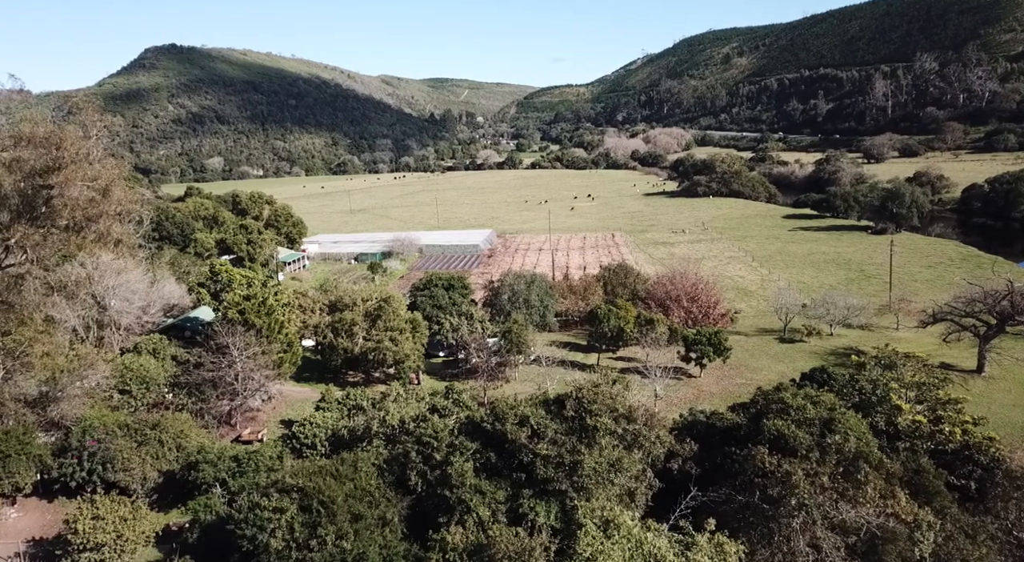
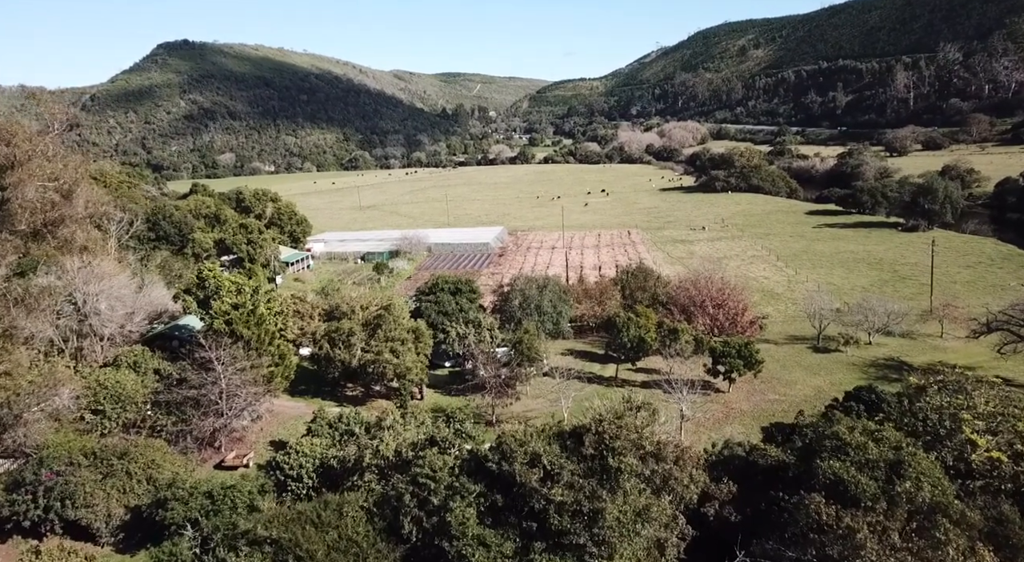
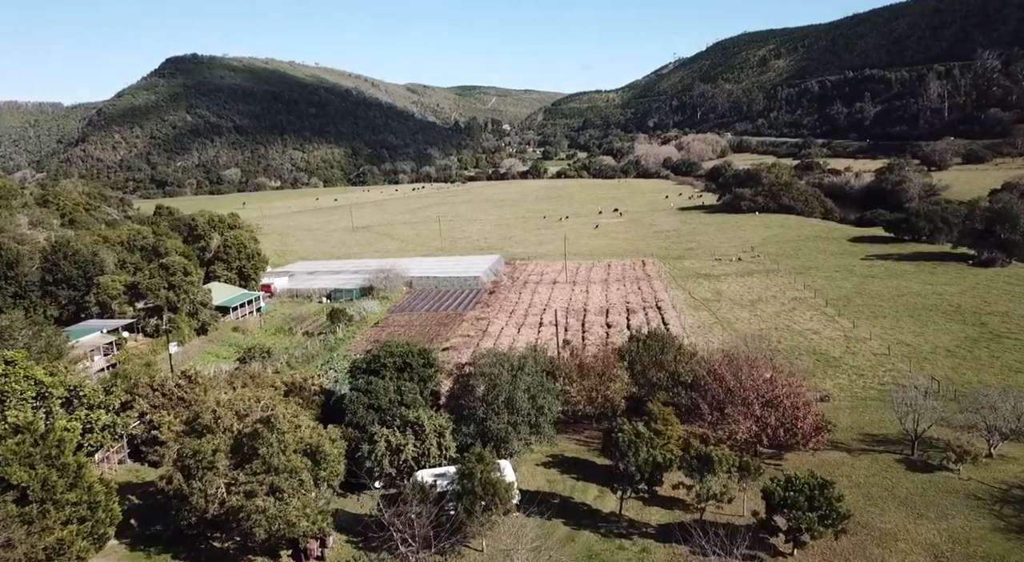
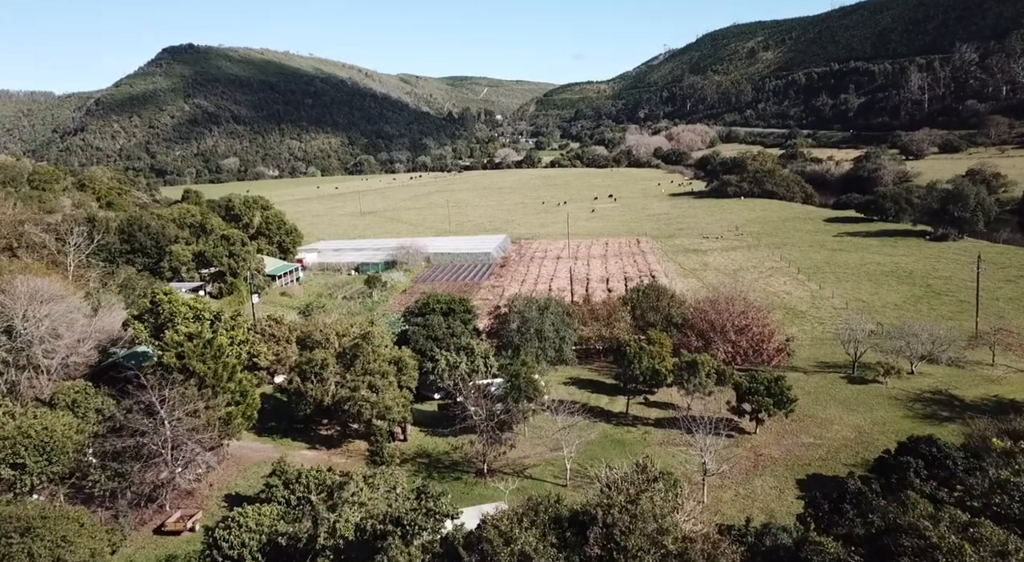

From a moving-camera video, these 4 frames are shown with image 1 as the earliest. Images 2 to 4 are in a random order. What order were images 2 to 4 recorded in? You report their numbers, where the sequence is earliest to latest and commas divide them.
2, 4, 3
